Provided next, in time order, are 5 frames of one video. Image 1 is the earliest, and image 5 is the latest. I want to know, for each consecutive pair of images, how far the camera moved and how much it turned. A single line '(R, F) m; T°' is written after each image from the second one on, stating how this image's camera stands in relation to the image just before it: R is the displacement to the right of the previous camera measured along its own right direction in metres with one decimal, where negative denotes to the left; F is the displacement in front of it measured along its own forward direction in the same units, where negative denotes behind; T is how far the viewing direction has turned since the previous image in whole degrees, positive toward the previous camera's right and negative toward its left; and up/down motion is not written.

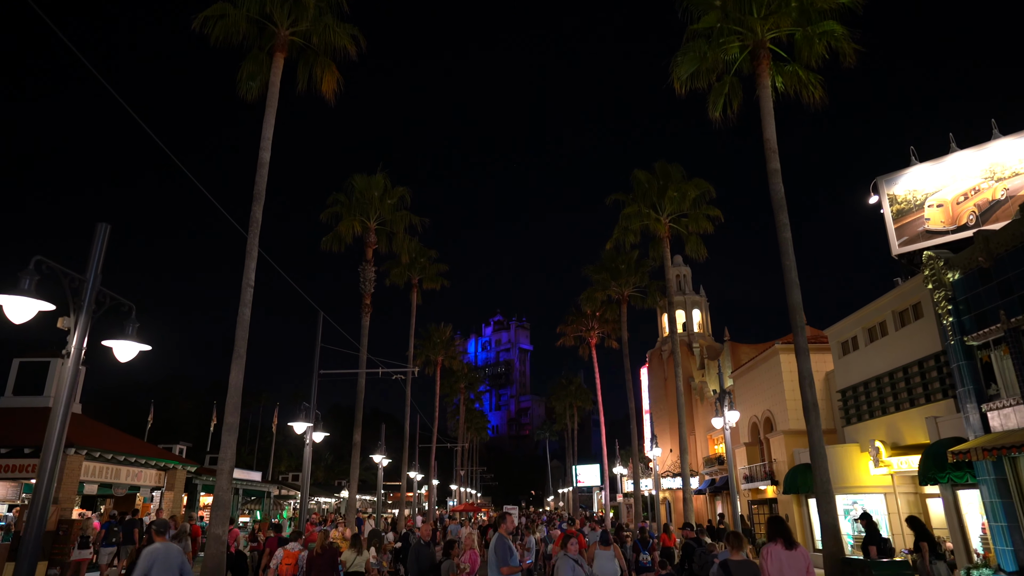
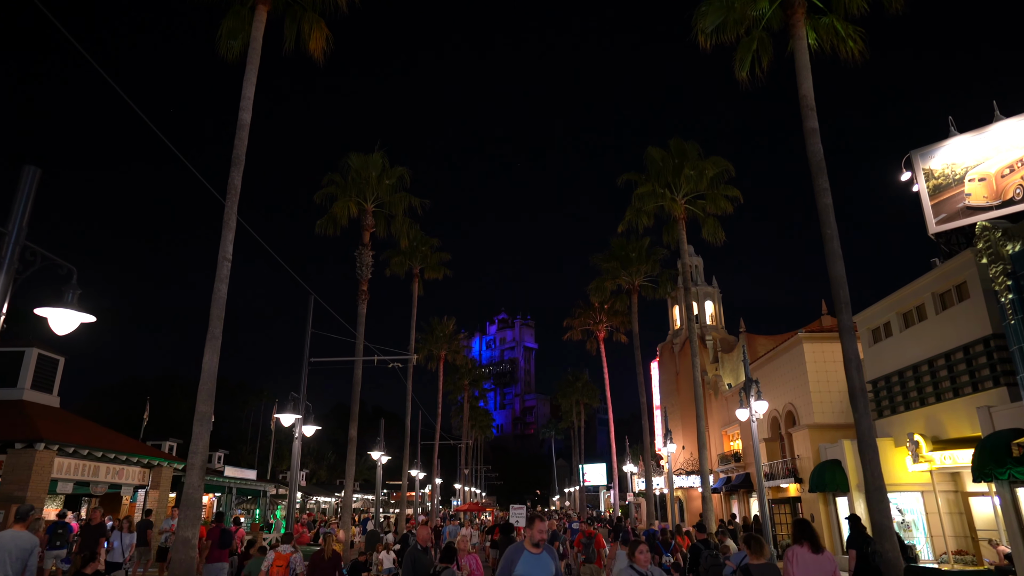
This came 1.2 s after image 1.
(-0.1, +1.6) m; 0°
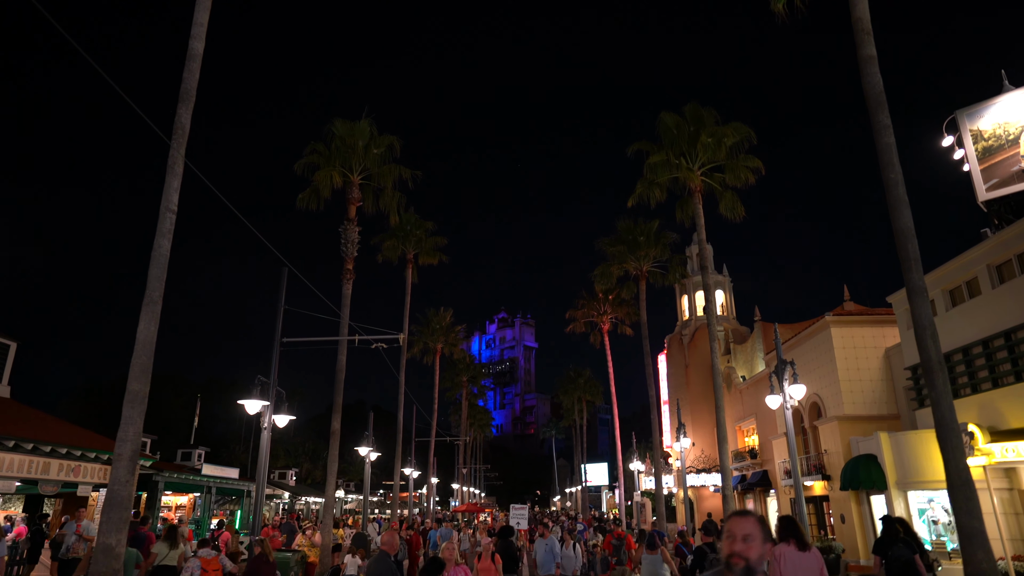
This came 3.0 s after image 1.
(0.0, +2.2) m; 0°
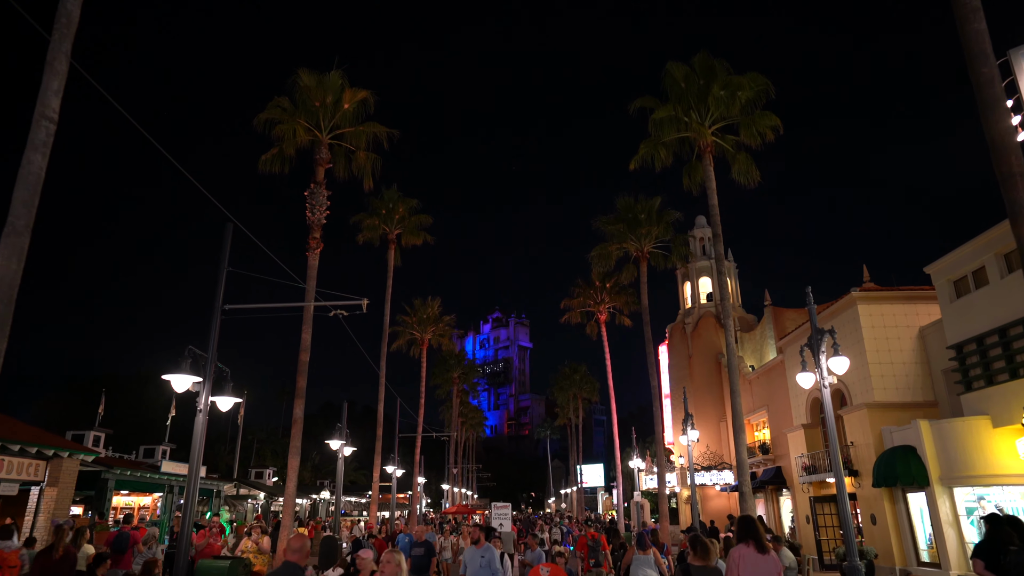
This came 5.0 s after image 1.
(+0.2, +2.6) m; 0°
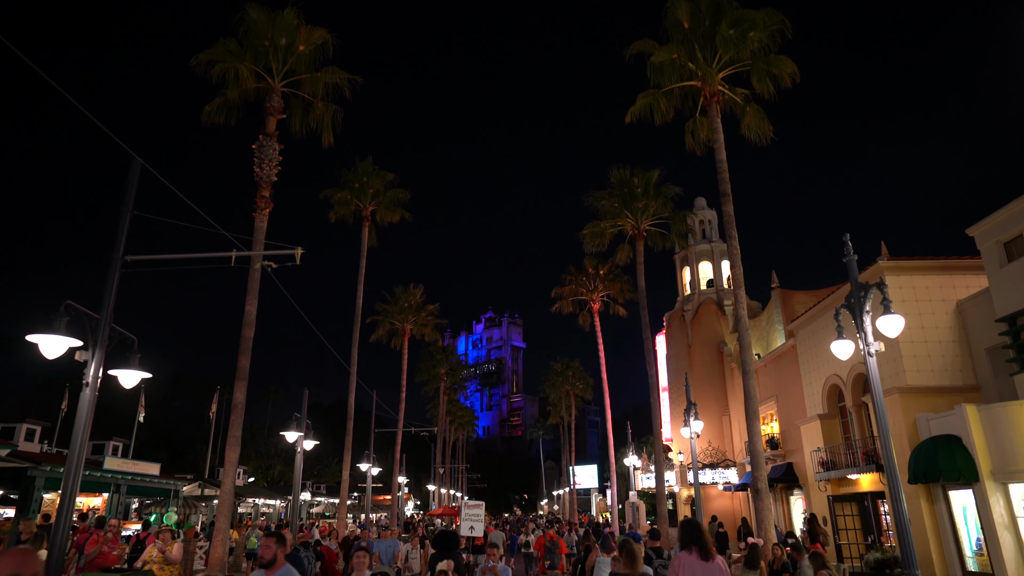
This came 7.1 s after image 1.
(+0.4, +2.6) m; 0°
